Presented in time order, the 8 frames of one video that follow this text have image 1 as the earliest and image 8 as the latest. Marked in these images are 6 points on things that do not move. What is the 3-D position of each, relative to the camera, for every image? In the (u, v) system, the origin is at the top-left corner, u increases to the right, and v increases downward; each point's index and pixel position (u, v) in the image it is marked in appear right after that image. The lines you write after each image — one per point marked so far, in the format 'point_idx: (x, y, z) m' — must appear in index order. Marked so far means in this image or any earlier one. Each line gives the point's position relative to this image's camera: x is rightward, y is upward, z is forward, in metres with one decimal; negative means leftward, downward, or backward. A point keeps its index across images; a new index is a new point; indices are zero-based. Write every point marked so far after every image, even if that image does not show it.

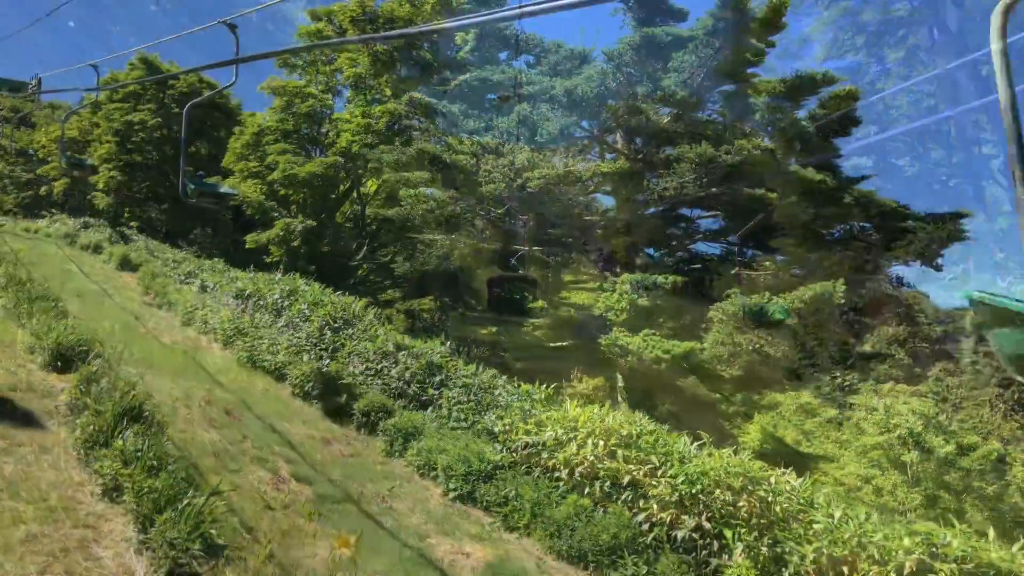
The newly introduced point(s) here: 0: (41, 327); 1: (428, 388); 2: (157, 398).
0: (-5.3, -0.4, +9.6) m
1: (-1.0, -1.2, +10.2) m
2: (-3.4, -1.0, +8.2) m
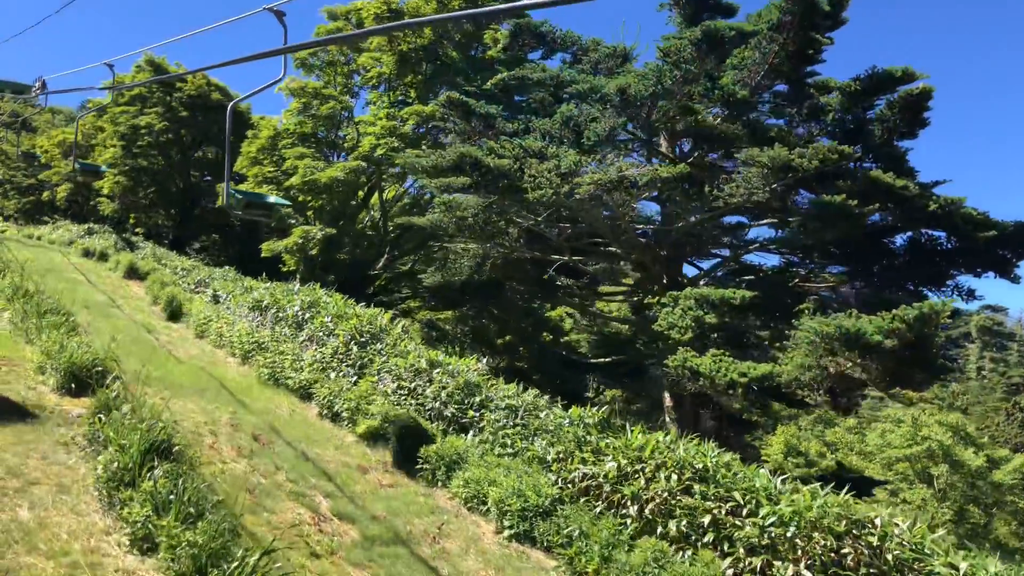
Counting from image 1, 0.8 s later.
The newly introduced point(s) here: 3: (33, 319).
0: (-4.8, -0.6, +8.9) m
1: (-0.5, -1.4, +9.5) m
2: (-2.9, -1.2, +7.5) m
3: (-5.8, -0.4, +10.3) m
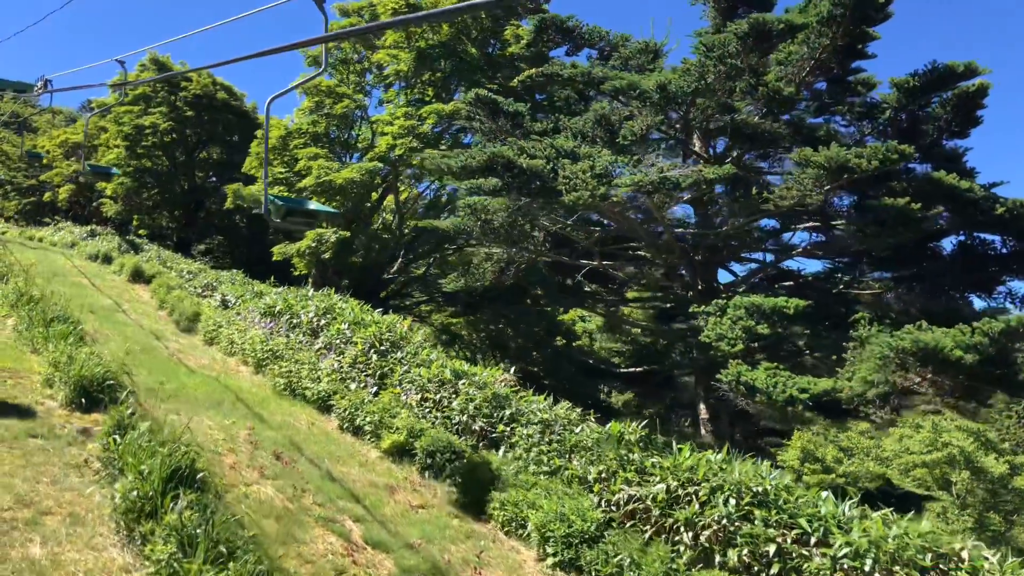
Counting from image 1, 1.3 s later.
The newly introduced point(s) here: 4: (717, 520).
0: (-4.4, -0.7, +8.4) m
1: (-0.1, -1.4, +9.0) m
2: (-2.5, -1.3, +7.0) m
3: (-5.4, -0.5, +9.8) m
4: (+1.5, -1.7, +6.4) m
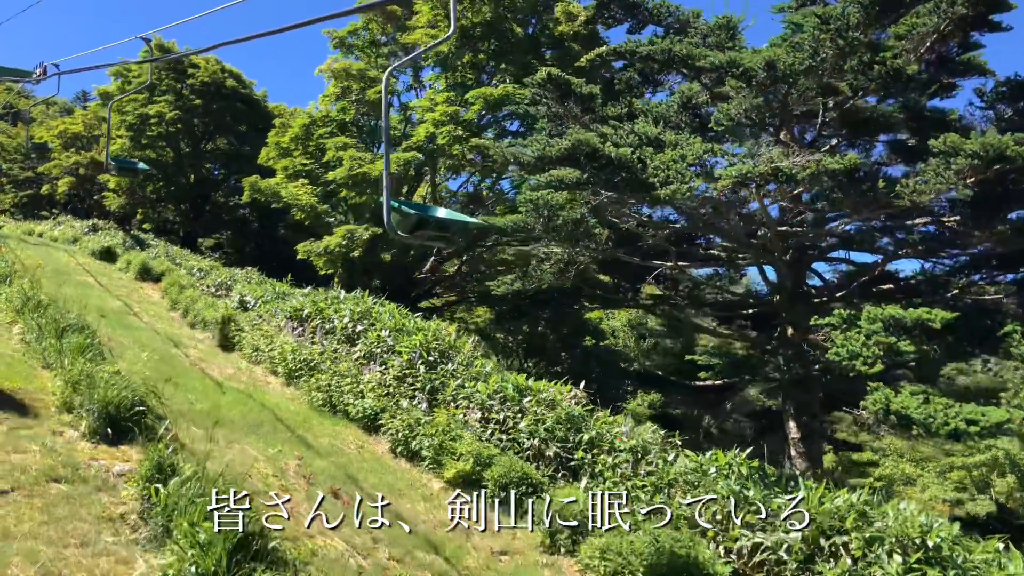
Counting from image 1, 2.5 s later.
0: (-3.7, -0.8, +7.3) m
1: (+0.6, -1.5, +7.9) m
2: (-1.8, -1.4, +5.9) m
3: (-4.7, -0.5, +8.7) m
4: (+2.3, -1.8, +5.3) m
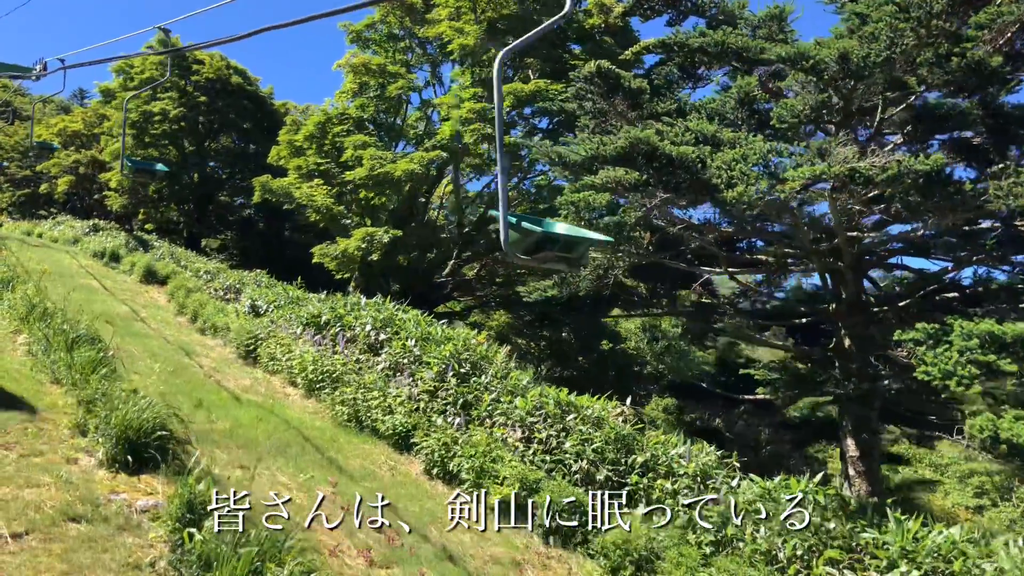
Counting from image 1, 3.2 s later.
0: (-3.3, -0.8, +6.7) m
1: (+1.0, -1.6, +7.4) m
2: (-1.4, -1.5, +5.4) m
3: (-4.3, -0.6, +8.1) m
4: (+2.7, -1.9, +4.8) m
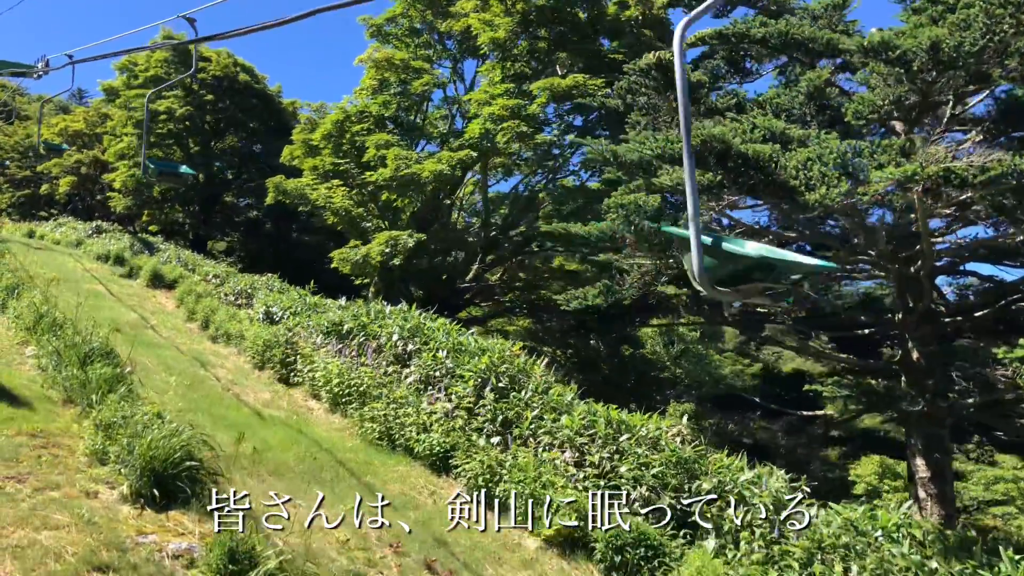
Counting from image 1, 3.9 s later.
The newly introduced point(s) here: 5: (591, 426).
0: (-2.8, -0.9, +6.1) m
1: (+1.4, -1.7, +6.8) m
2: (-0.9, -1.6, +4.8) m
3: (-3.8, -0.7, +7.5) m
4: (+3.2, -2.0, +4.2) m
5: (+0.7, -1.3, +7.8) m
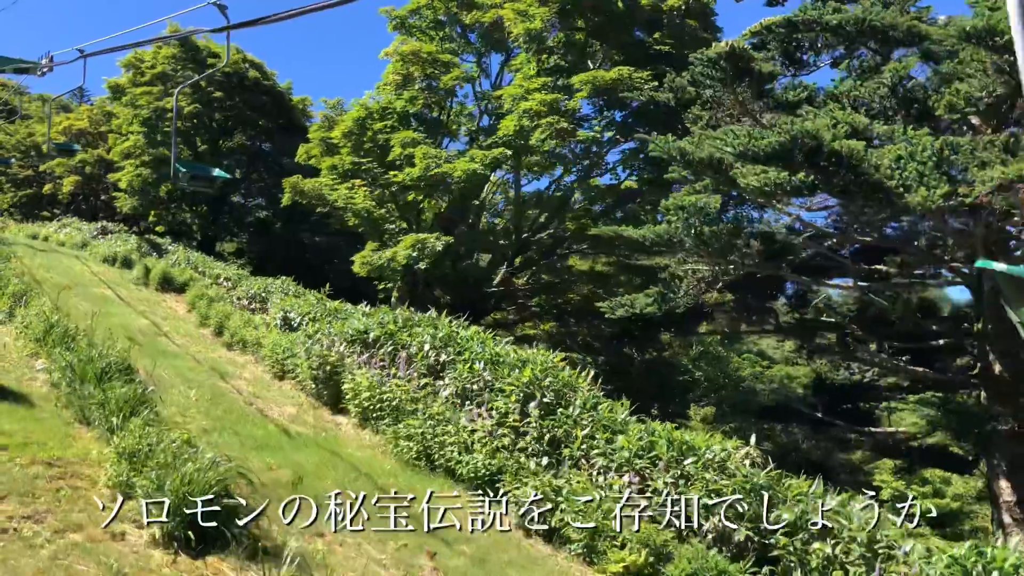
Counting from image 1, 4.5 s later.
0: (-2.4, -1.0, +5.5) m
1: (+1.9, -1.8, +6.2) m
2: (-0.5, -1.6, +4.2) m
3: (-3.4, -0.8, +6.9) m
4: (+3.6, -2.1, +3.6) m
5: (+1.2, -1.3, +7.2) m
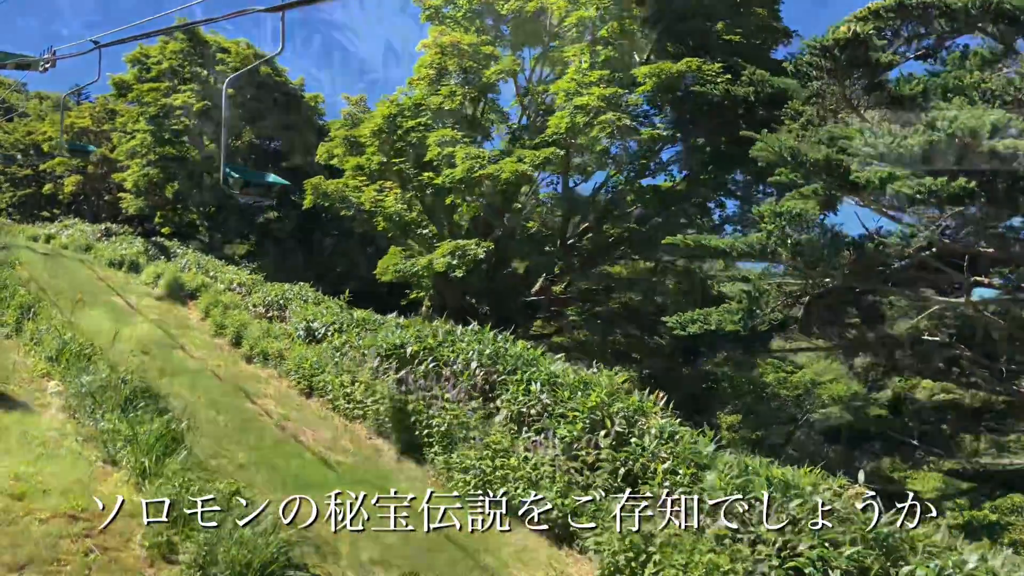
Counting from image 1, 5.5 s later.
0: (-1.8, -1.2, +4.7) m
1: (+2.5, -1.9, +5.3) m
2: (+0.1, -1.8, +3.3) m
3: (-2.8, -0.9, +6.1) m
4: (+4.2, -2.2, +2.8) m
5: (+1.8, -1.5, +6.4) m
